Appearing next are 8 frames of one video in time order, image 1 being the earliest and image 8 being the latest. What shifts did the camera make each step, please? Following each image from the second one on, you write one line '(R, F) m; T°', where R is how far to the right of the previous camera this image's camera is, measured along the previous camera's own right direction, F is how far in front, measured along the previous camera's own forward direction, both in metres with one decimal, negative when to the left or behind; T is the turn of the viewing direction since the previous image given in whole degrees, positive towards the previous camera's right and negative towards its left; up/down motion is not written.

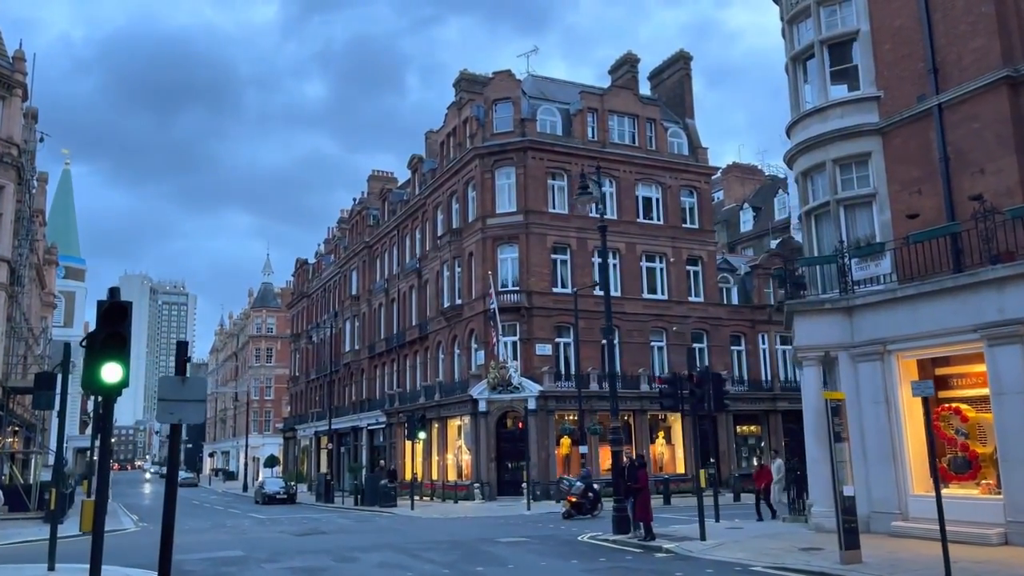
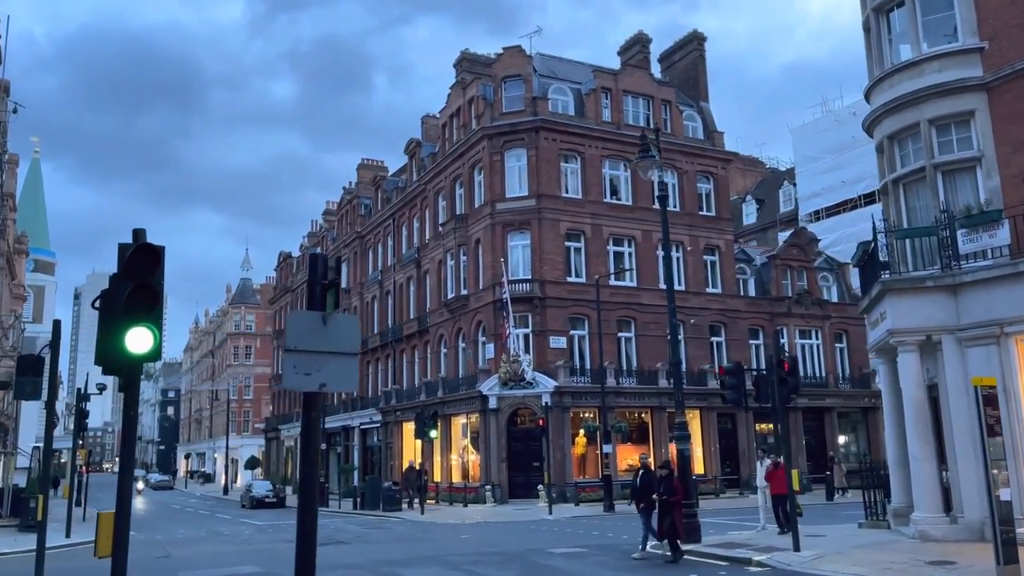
(-1.8, +2.5) m; +2°
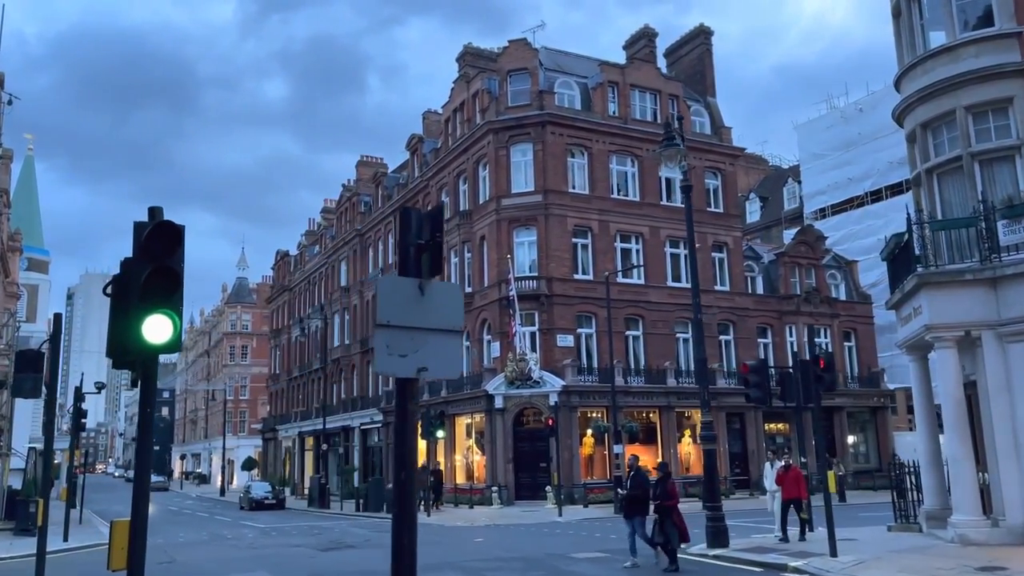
(-0.5, +0.7) m; 0°
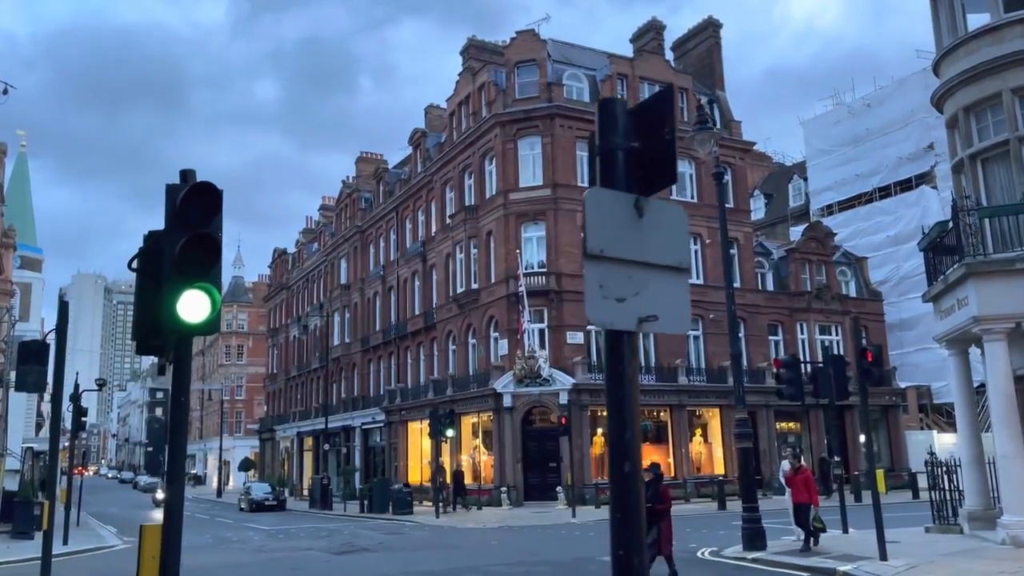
(-0.7, +0.8) m; 0°
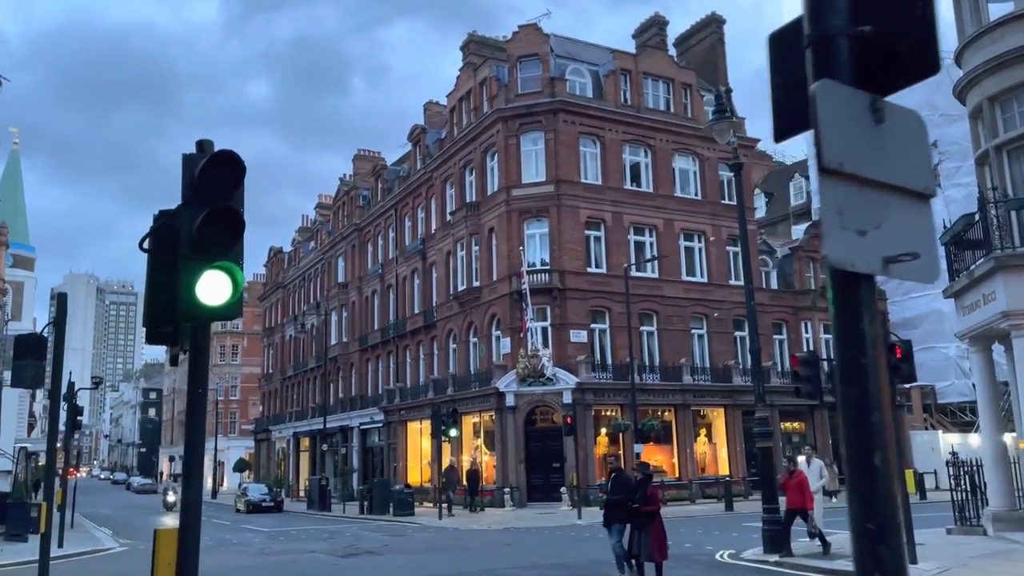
(-0.4, +0.5) m; 0°
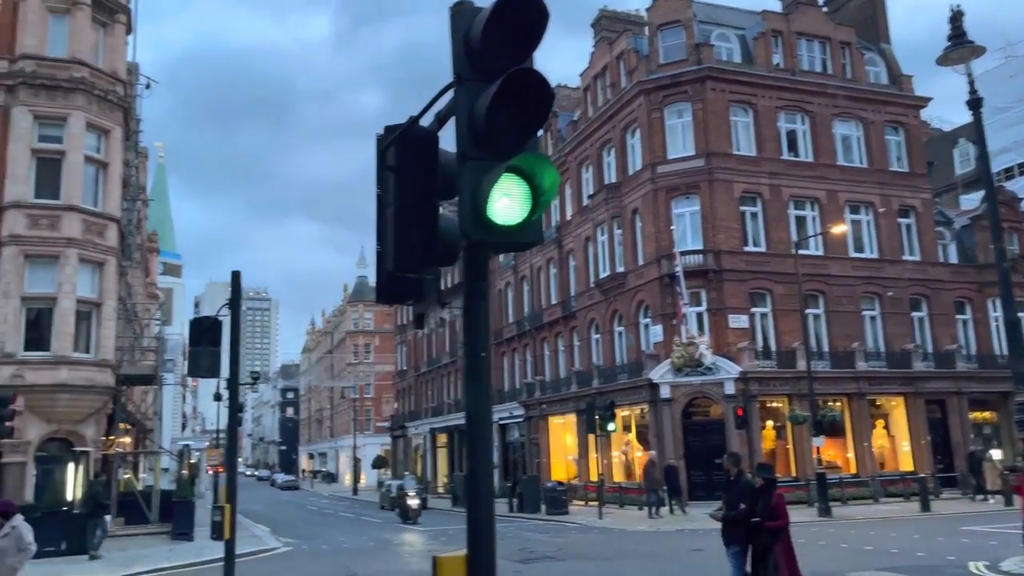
(-1.4, +1.8) m; -8°
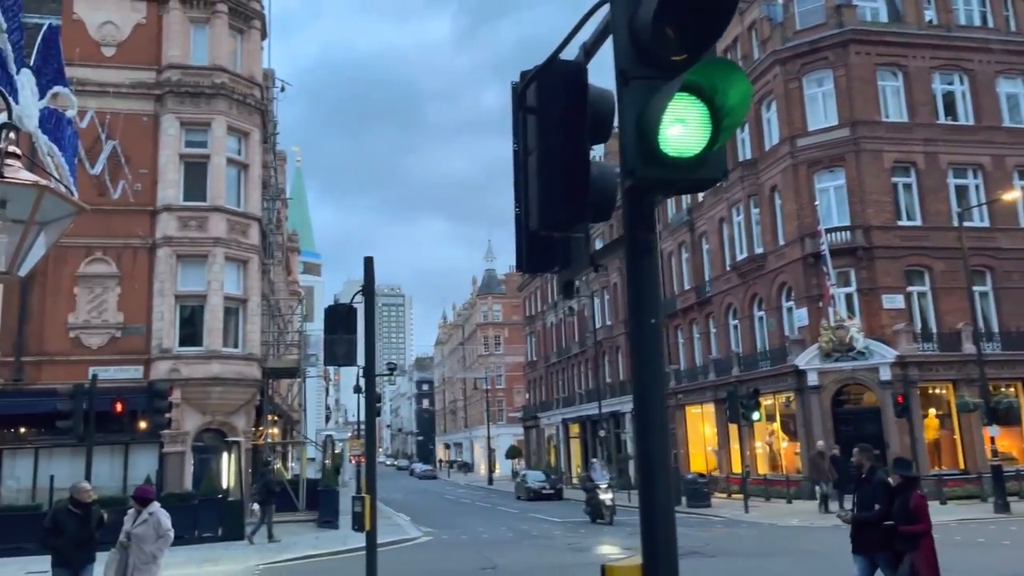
(-0.2, +0.6) m; -9°
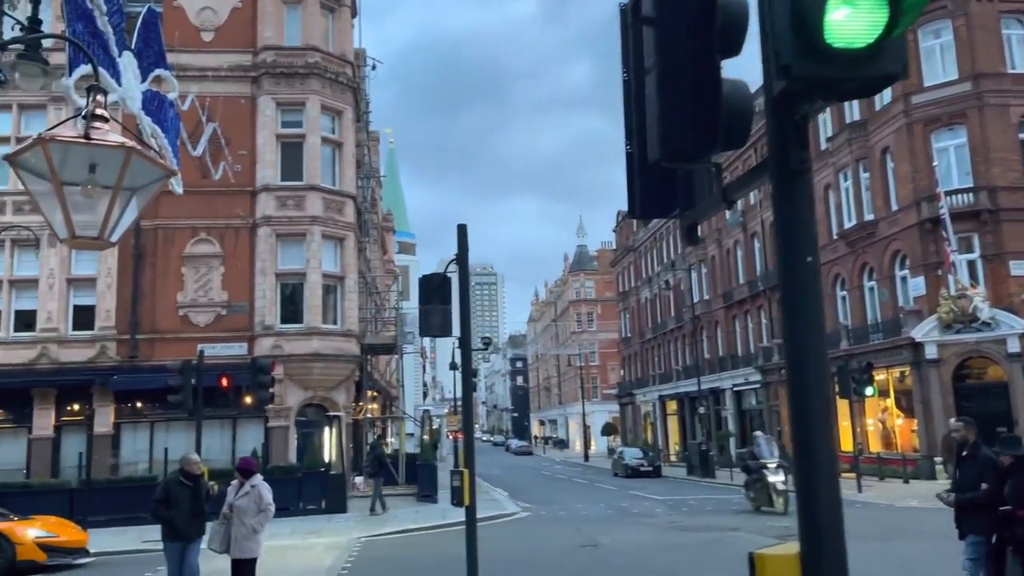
(-0.1, +0.5) m; -7°
